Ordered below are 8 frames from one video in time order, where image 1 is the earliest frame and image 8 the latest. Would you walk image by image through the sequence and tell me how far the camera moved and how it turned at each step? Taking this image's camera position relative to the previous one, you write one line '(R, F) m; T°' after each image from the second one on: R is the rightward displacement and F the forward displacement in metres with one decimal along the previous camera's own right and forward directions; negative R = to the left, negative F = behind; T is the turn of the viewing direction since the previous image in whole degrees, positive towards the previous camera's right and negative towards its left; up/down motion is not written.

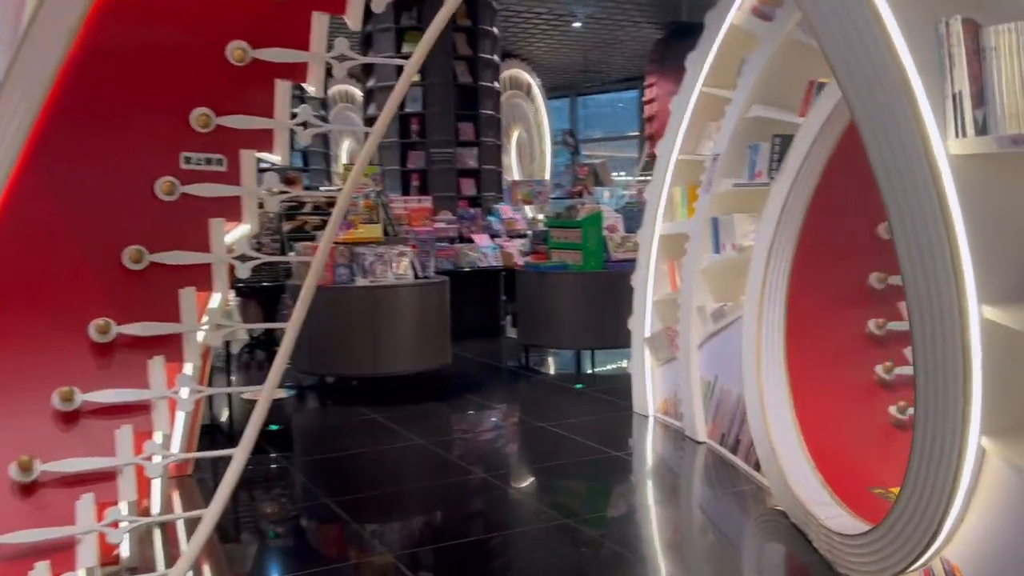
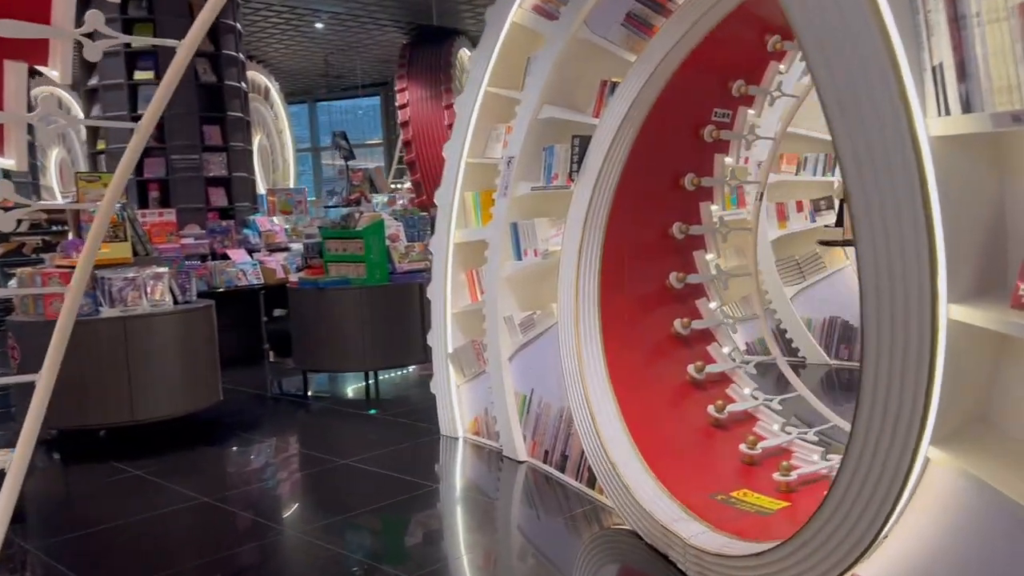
(-0.2, +0.4) m; +17°
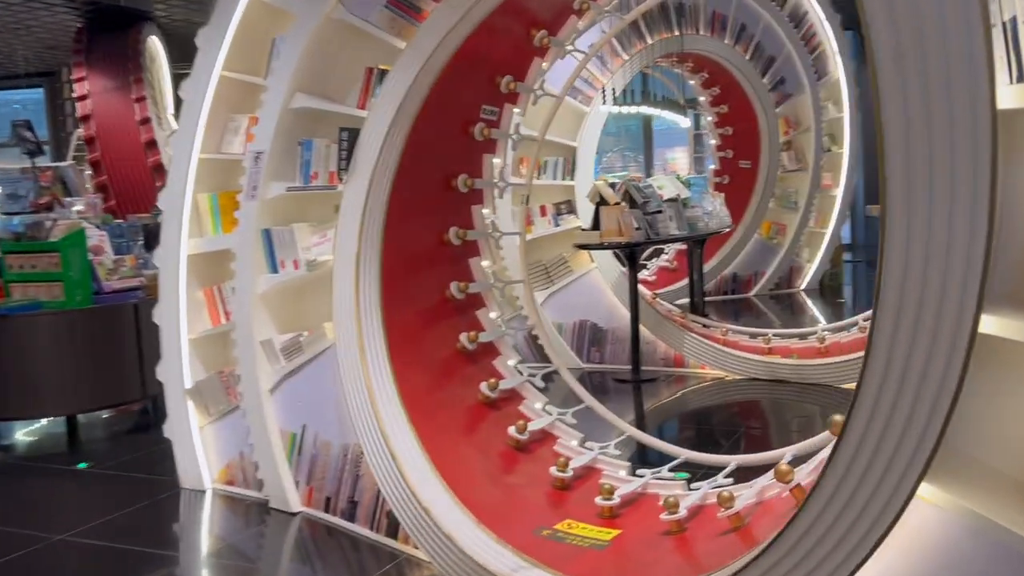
(-0.2, +0.5) m; +19°
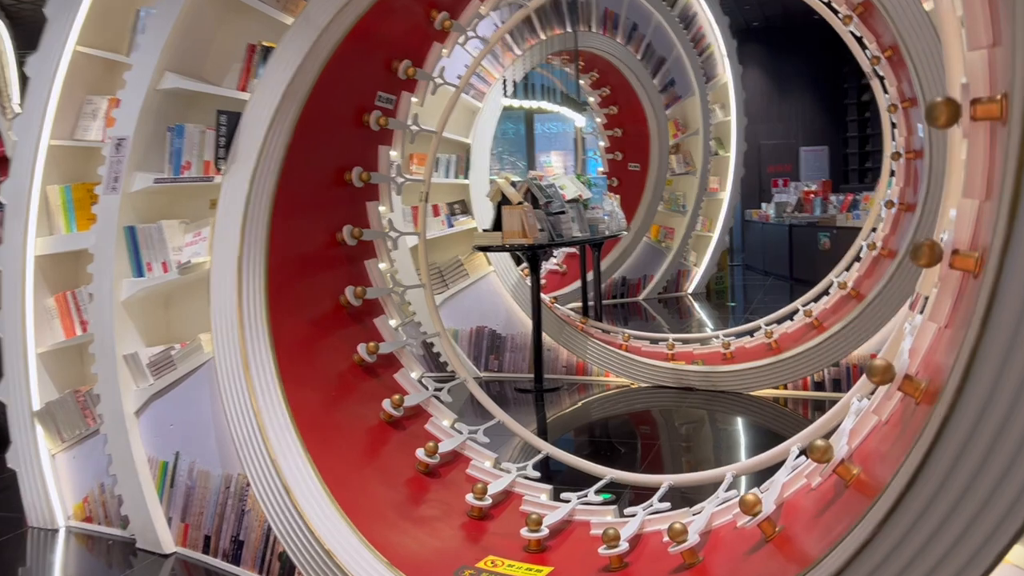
(-0.1, +0.3) m; +8°
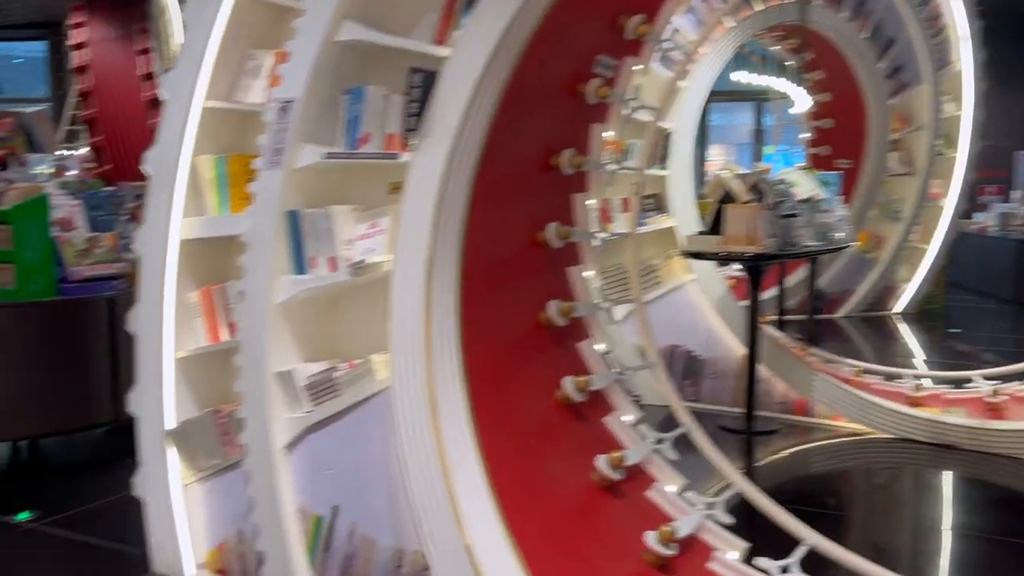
(-0.3, +0.7) m; -9°
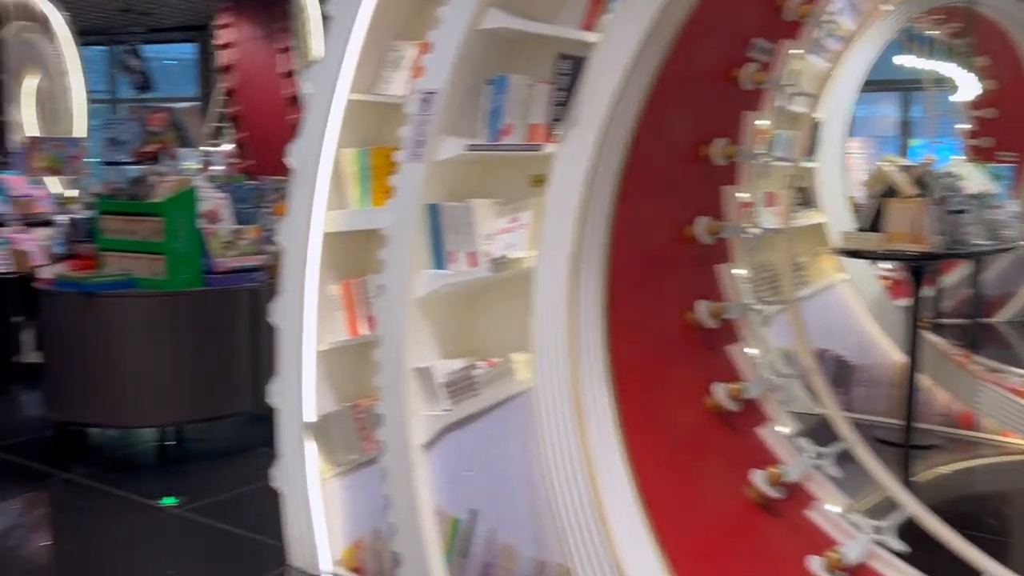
(-0.1, +0.1) m; -8°
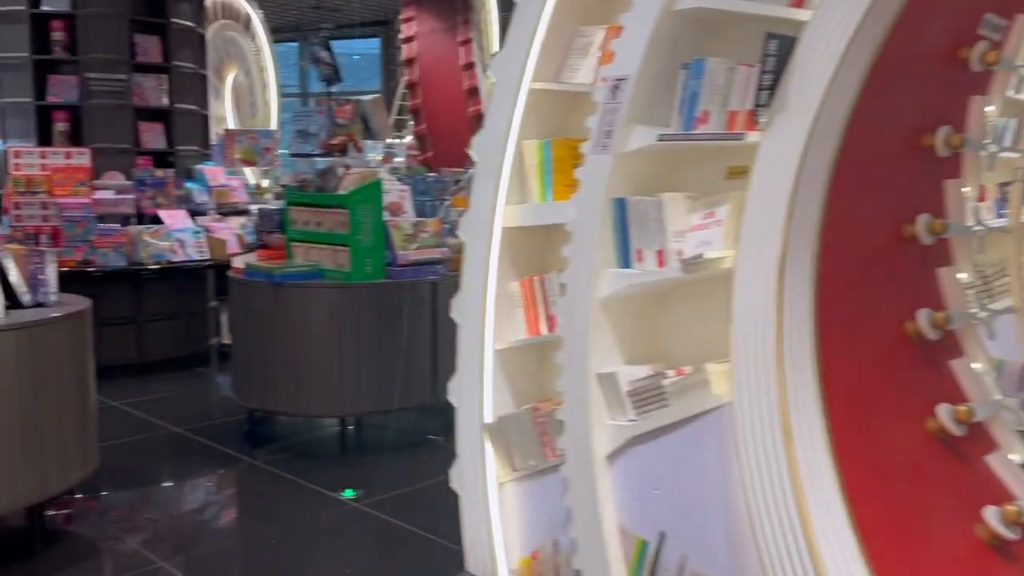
(-0.1, +0.1) m; -11°
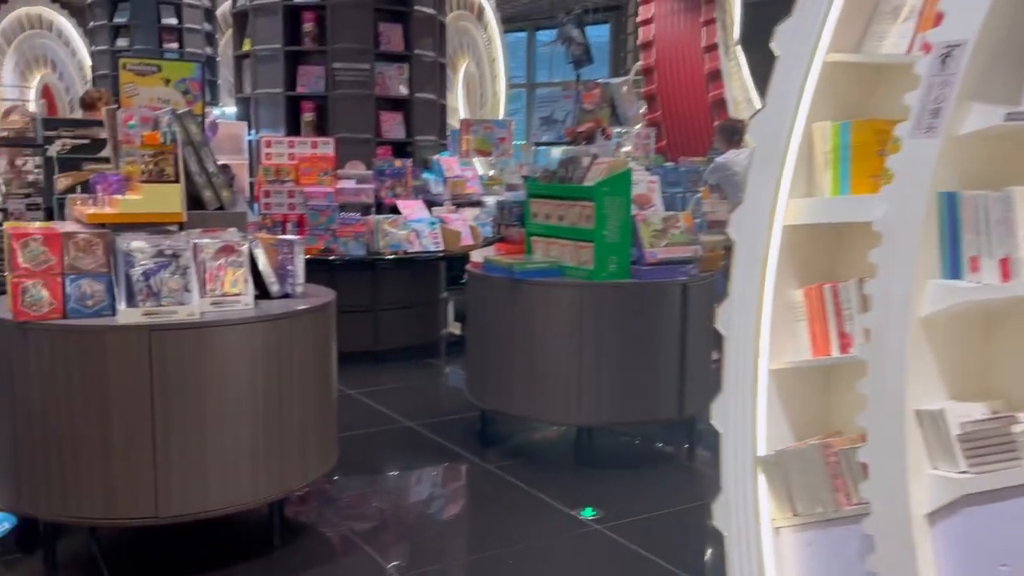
(-0.1, +0.3) m; -13°
